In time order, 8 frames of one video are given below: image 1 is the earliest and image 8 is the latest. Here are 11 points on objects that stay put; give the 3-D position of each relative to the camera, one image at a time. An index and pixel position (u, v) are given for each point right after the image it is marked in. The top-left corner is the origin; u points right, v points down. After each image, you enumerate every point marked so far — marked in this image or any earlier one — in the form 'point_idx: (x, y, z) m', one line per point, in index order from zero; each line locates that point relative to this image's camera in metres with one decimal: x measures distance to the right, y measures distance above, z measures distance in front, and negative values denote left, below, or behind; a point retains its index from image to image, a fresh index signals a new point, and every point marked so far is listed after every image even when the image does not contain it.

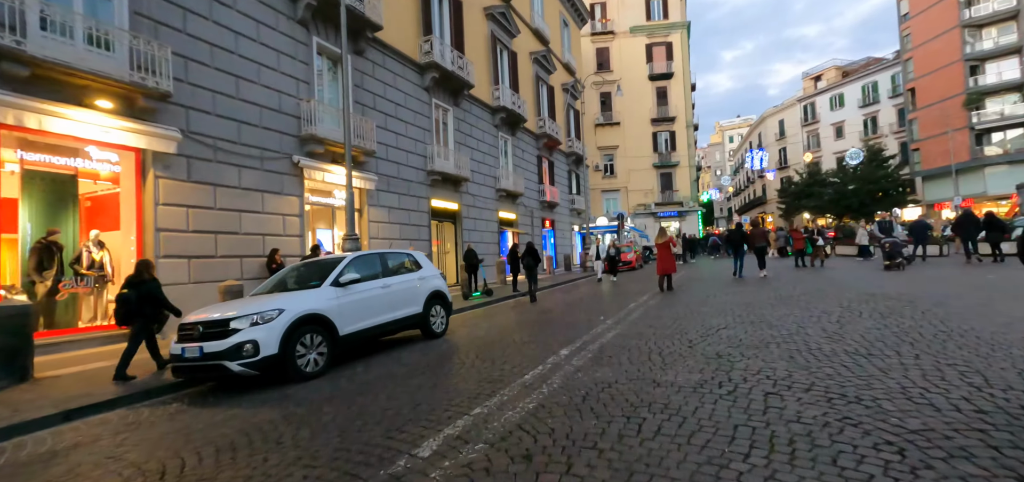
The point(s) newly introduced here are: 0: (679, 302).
0: (+3.8, -1.4, +10.4) m
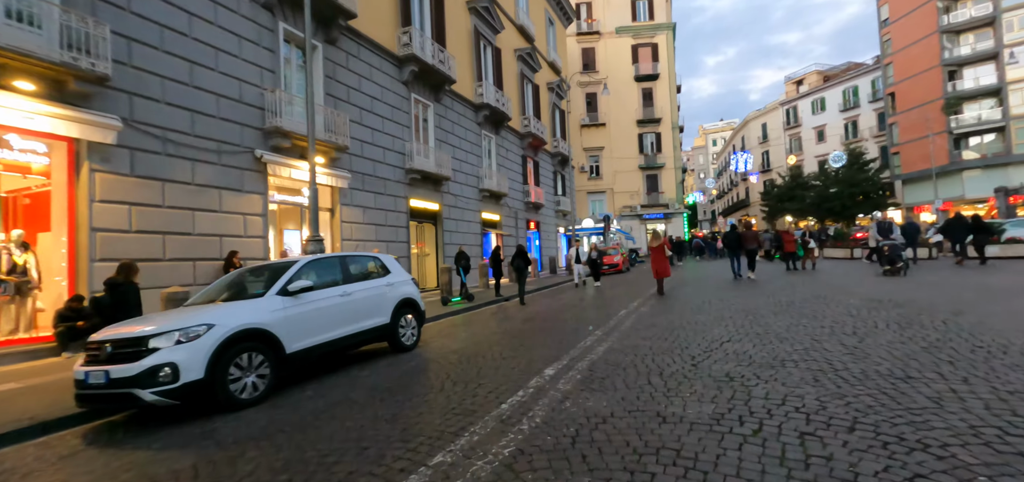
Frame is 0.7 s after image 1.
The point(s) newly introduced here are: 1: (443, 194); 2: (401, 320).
0: (+3.4, -1.4, +9.7) m
1: (-3.0, +2.1, +20.0) m
2: (-1.7, -1.2, +7.1) m
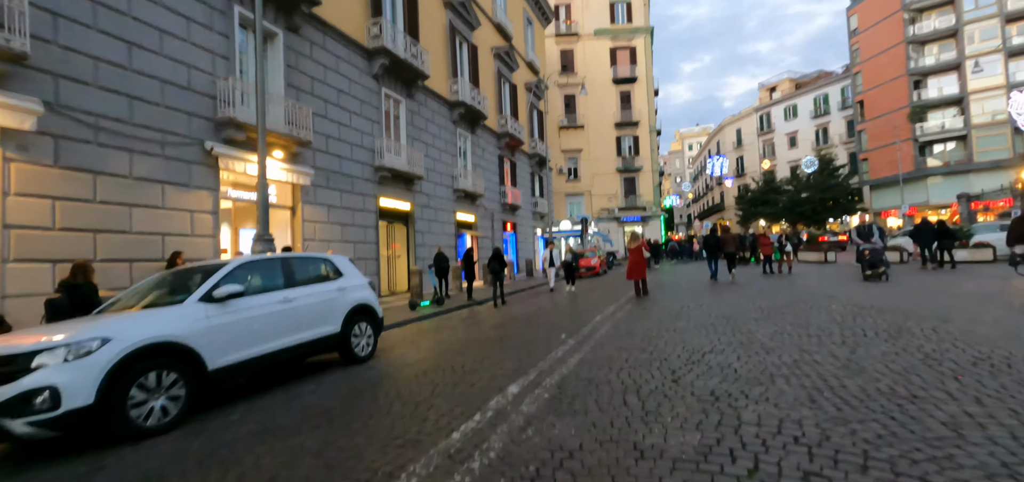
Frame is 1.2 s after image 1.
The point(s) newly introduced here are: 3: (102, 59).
0: (+2.7, -1.5, +9.3) m
1: (-4.1, +2.0, +19.2) m
2: (-2.2, -1.2, +6.4) m
3: (-7.9, +3.5, +8.8) m
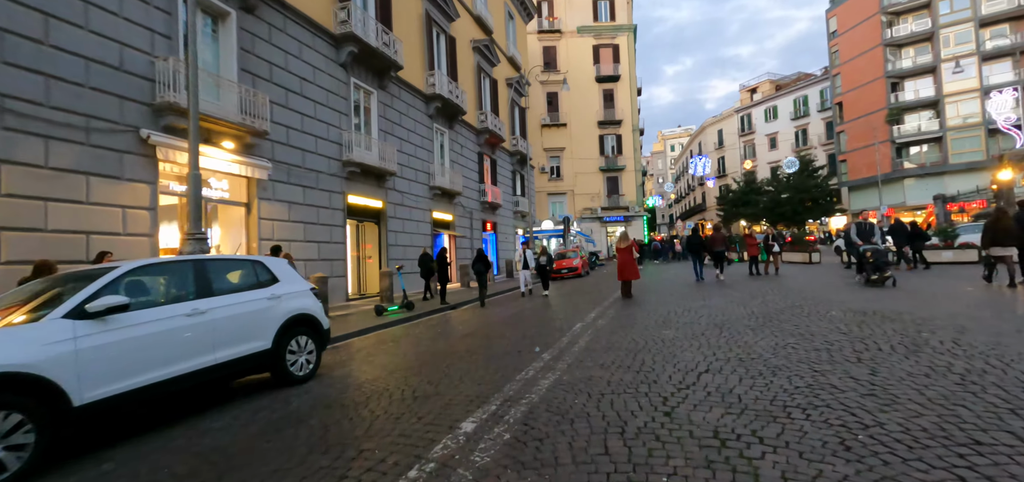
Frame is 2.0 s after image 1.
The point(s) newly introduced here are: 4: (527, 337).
0: (+2.2, -1.5, +8.5) m
1: (-4.9, +2.0, +18.2) m
2: (-2.6, -1.2, +5.4) m
3: (-8.4, +3.5, +7.6) m
4: (+0.2, -1.6, +7.5) m
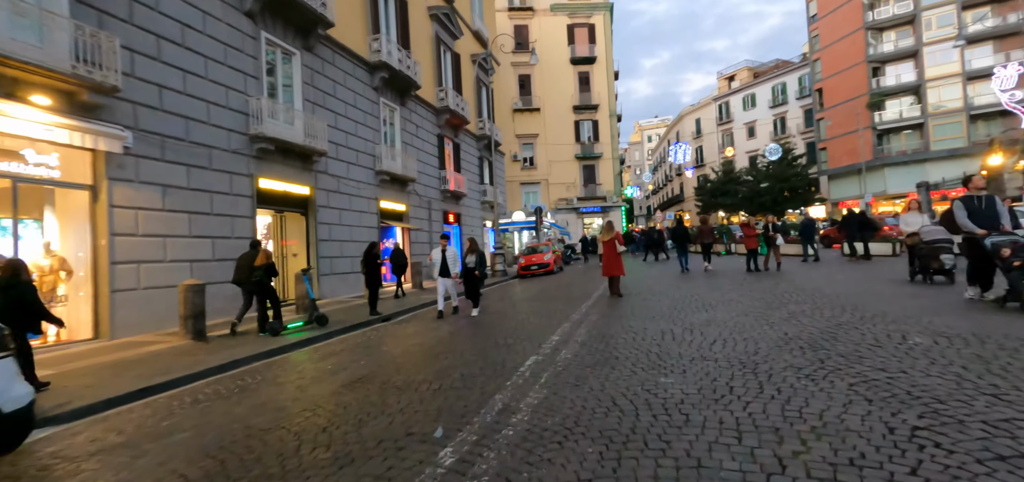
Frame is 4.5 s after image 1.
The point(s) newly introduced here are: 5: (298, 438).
0: (+1.2, -1.4, +5.8) m
1: (-6.4, +2.2, +15.1) m
2: (-3.5, -1.2, +2.5) m
3: (-9.4, +3.5, +4.3) m
4: (-0.7, -1.5, +4.7) m
5: (-1.6, -1.6, +3.5) m
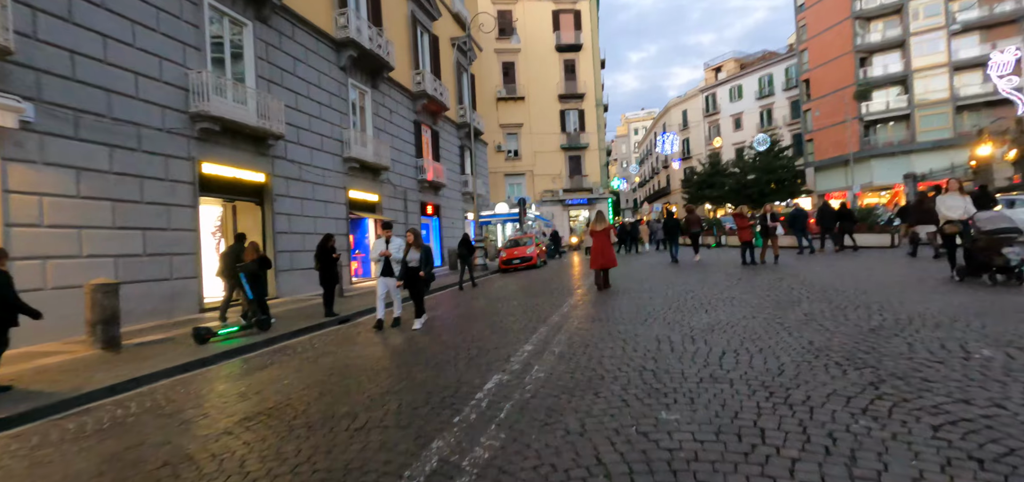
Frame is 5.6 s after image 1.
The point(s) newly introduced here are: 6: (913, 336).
0: (+0.8, -1.2, +4.6) m
1: (-7.1, +2.4, +13.7) m
2: (-3.8, -1.1, +1.2) m
3: (-9.8, +3.6, +2.8) m
4: (-1.1, -1.4, +3.5) m
5: (-2.0, -1.5, +2.3) m
6: (+3.9, -0.9, +4.4) m
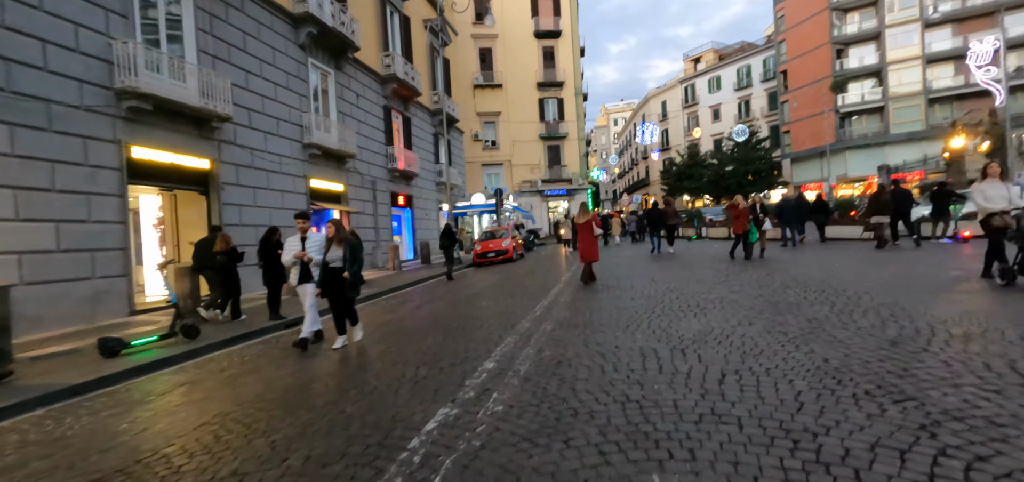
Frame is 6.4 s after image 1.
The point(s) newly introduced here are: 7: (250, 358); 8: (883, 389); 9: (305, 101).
0: (+0.4, -1.2, +3.8) m
1: (-7.9, +2.6, +12.4) m
2: (-4.0, -1.2, +0.2) m
3: (-10.1, +3.6, +1.4) m
4: (-1.4, -1.4, +2.6) m
5: (-2.3, -1.5, +1.3) m
6: (+3.6, -0.9, +3.6) m
7: (-3.5, -1.6, +6.0) m
8: (+2.5, -1.0, +3.0) m
9: (-7.1, +4.9, +15.8) m
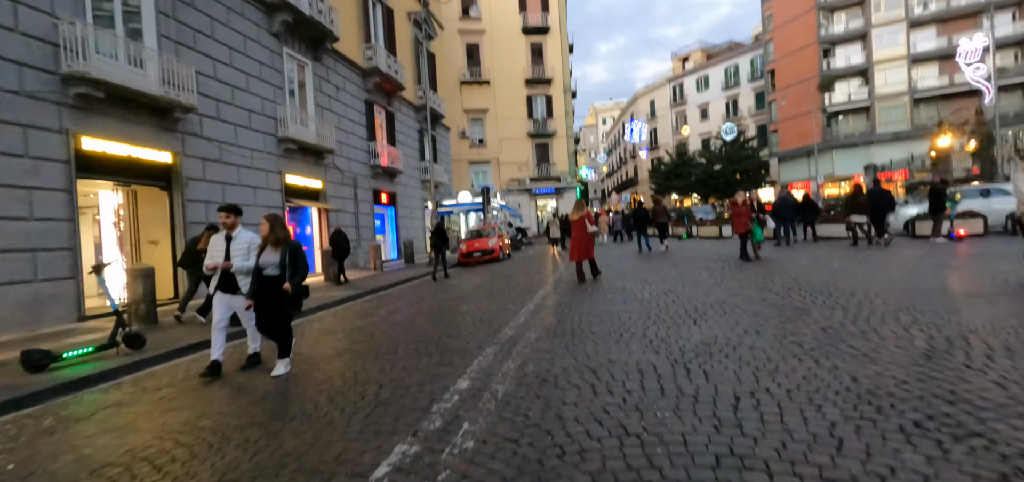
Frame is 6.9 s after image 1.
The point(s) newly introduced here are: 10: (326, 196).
0: (+0.3, -1.2, +3.2) m
1: (-8.2, +2.6, +11.6) m
2: (-4.1, -1.2, -0.5) m
3: (-10.2, +3.6, +0.6) m
4: (-1.5, -1.4, +2.0) m
5: (-2.4, -1.5, +0.6) m
6: (+3.4, -0.9, +3.1) m
7: (-3.8, -1.6, +5.3) m
8: (+2.4, -1.0, +2.5) m
9: (-7.6, +4.9, +15.0) m
10: (-7.1, +1.7, +17.4) m
